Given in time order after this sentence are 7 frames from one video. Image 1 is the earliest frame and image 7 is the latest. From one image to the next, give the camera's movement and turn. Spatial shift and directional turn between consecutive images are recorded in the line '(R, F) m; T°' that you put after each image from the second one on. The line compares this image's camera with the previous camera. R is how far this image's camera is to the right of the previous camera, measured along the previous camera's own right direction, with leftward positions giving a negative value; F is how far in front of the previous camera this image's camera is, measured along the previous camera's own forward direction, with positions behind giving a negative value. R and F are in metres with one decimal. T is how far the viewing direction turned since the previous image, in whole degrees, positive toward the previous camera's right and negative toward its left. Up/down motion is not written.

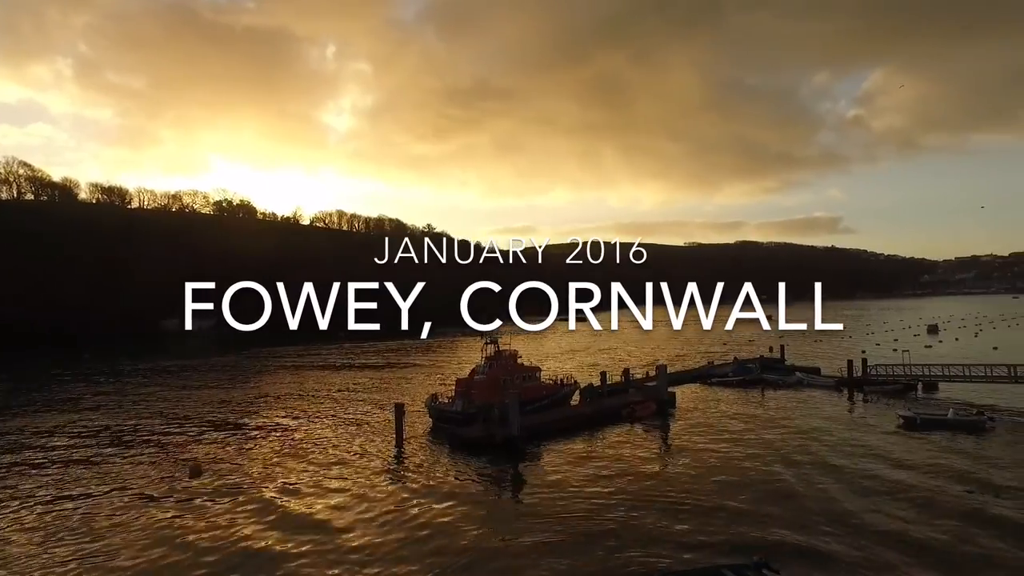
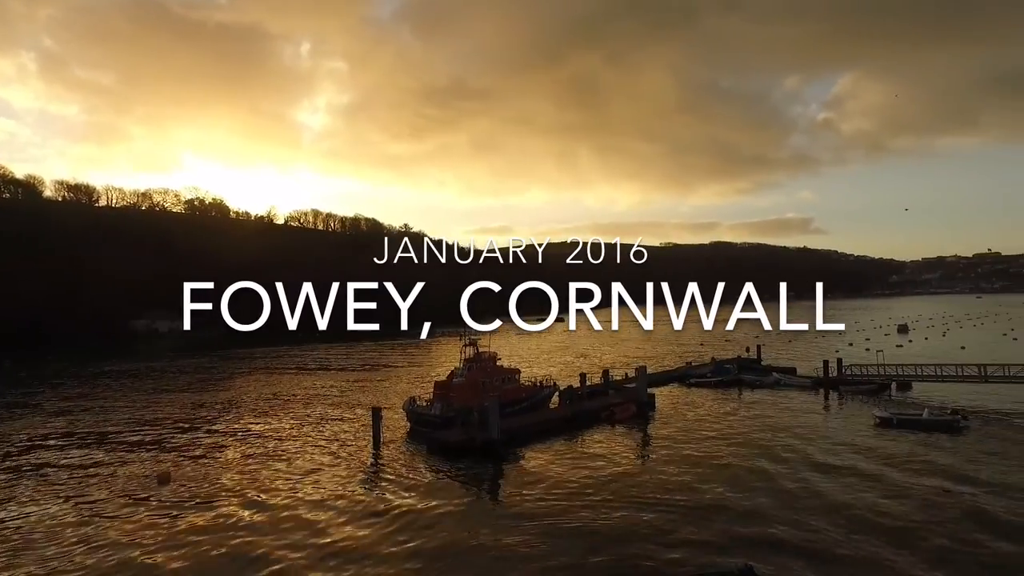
(-0.1, +0.4) m; +2°
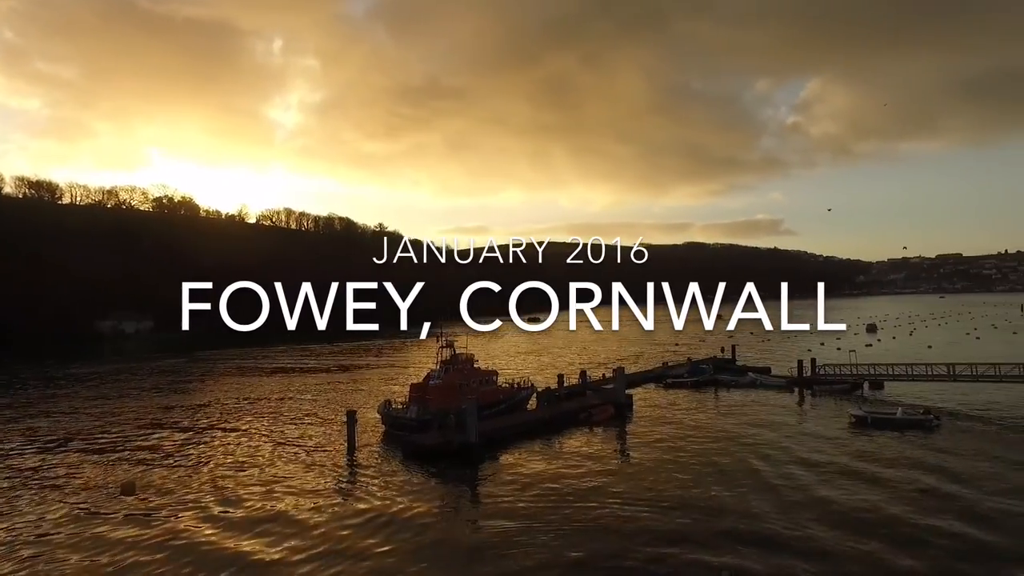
(-0.1, +0.4) m; +2°
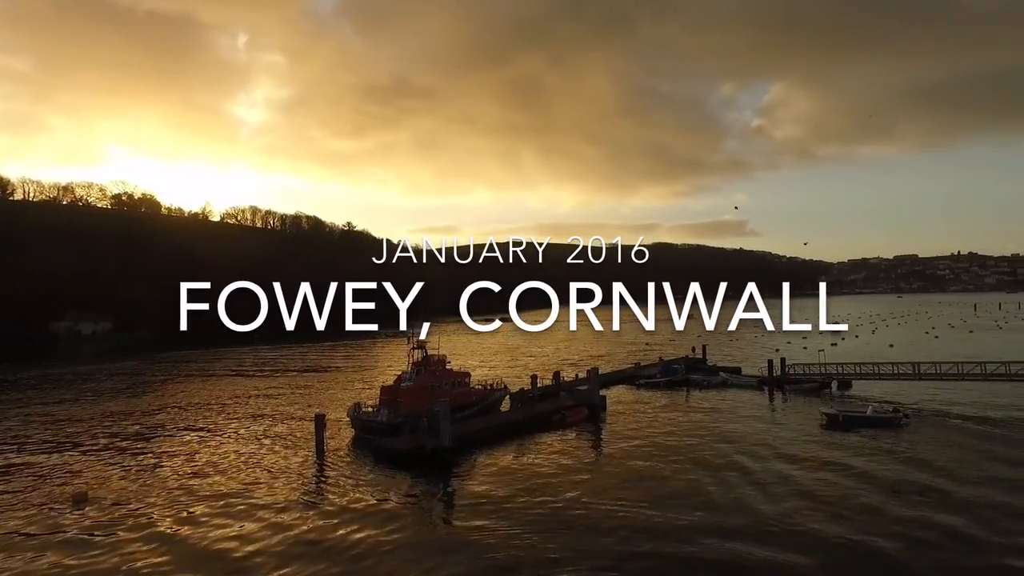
(-0.2, +0.5) m; +3°
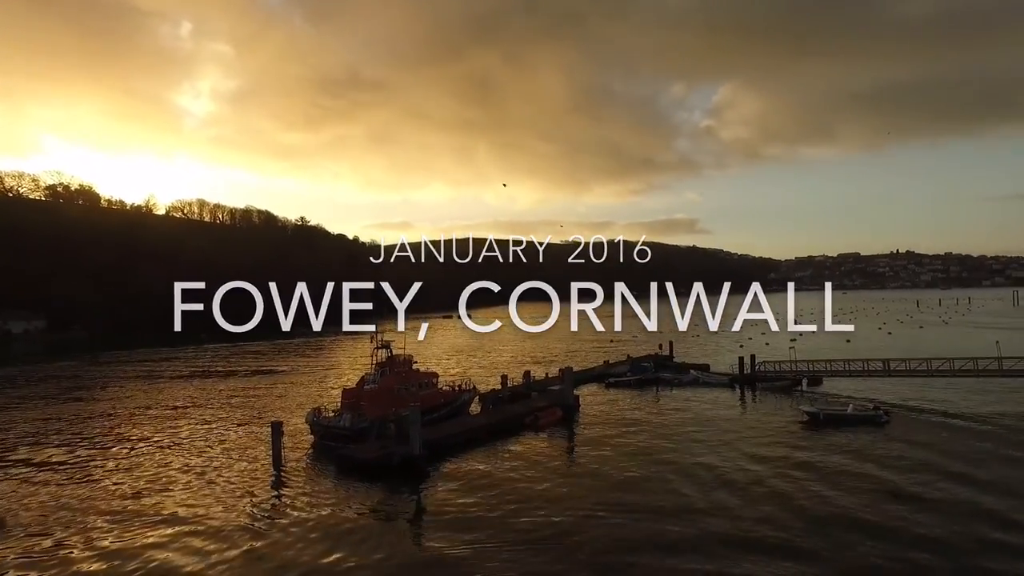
(-0.7, +1.7) m; +4°
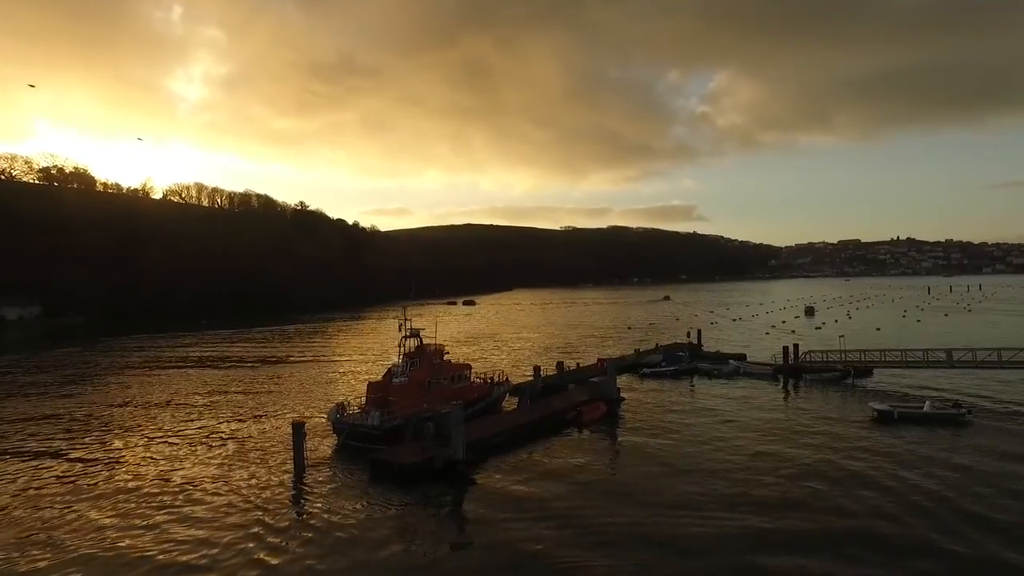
(-1.9, +2.9) m; 0°
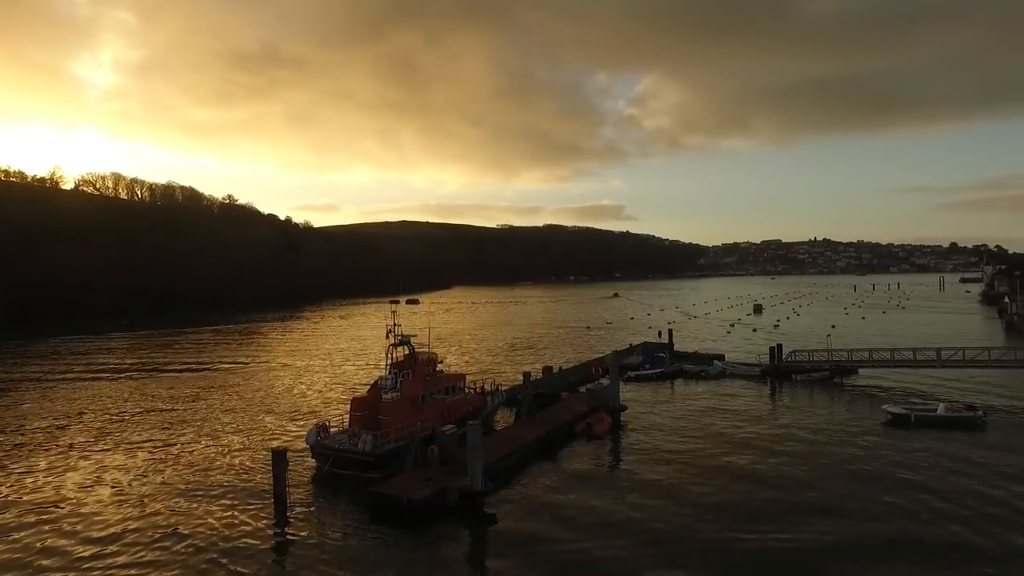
(-2.6, +3.1) m; +6°
